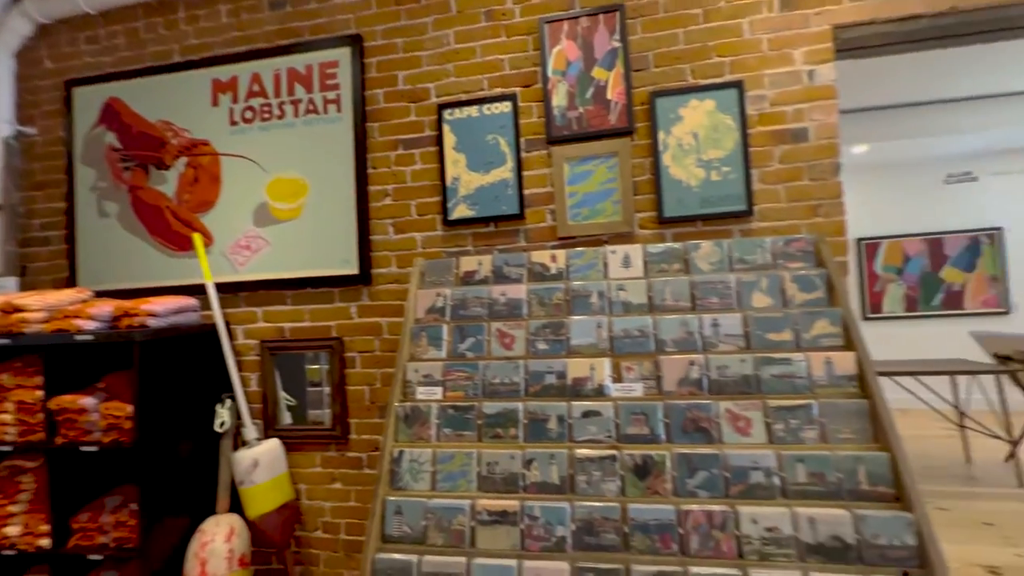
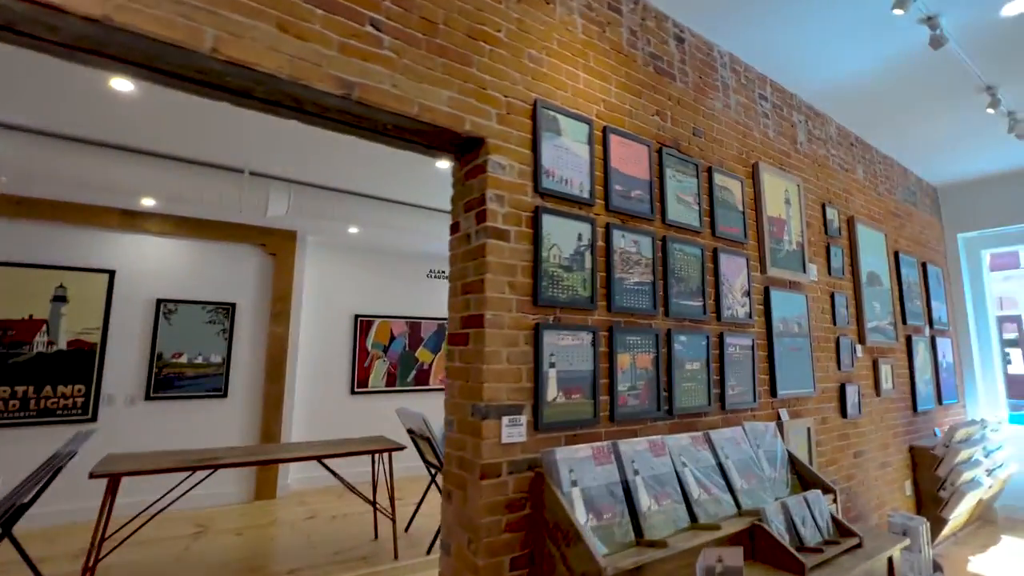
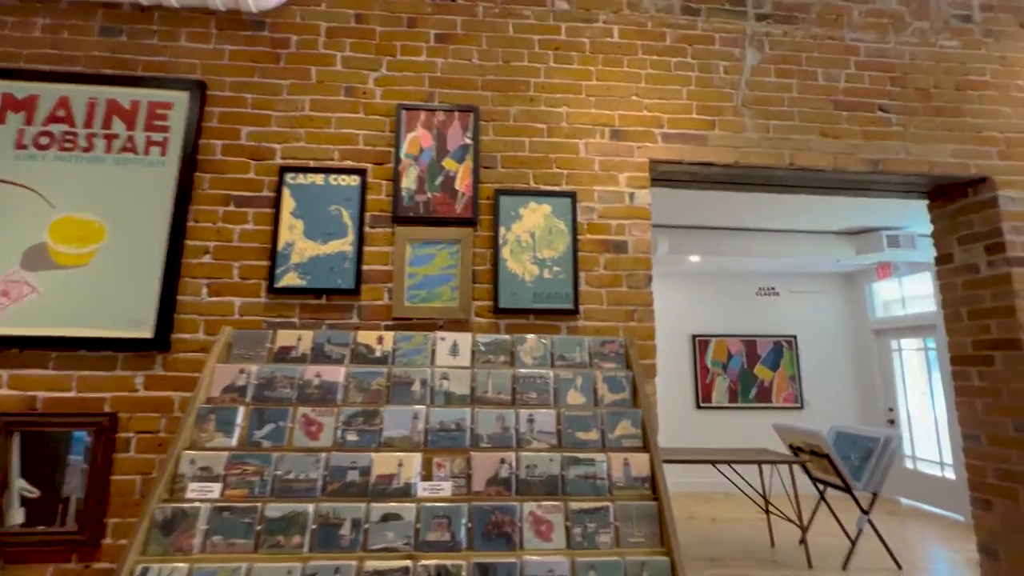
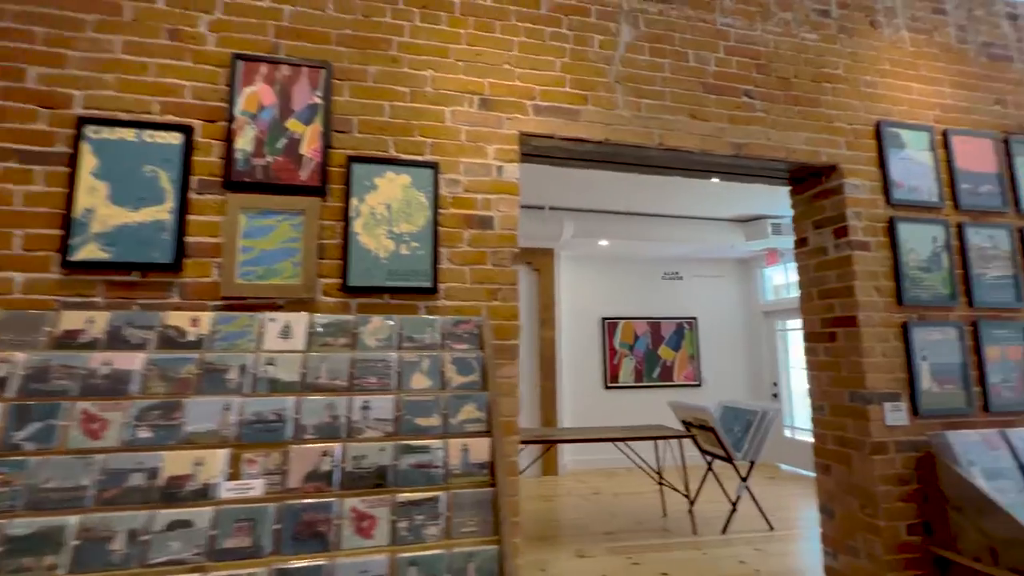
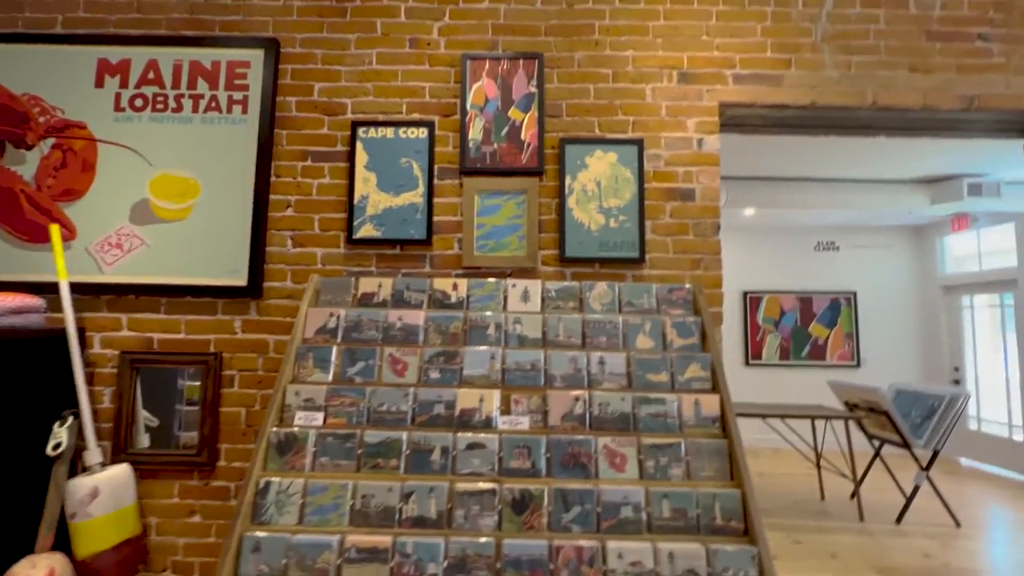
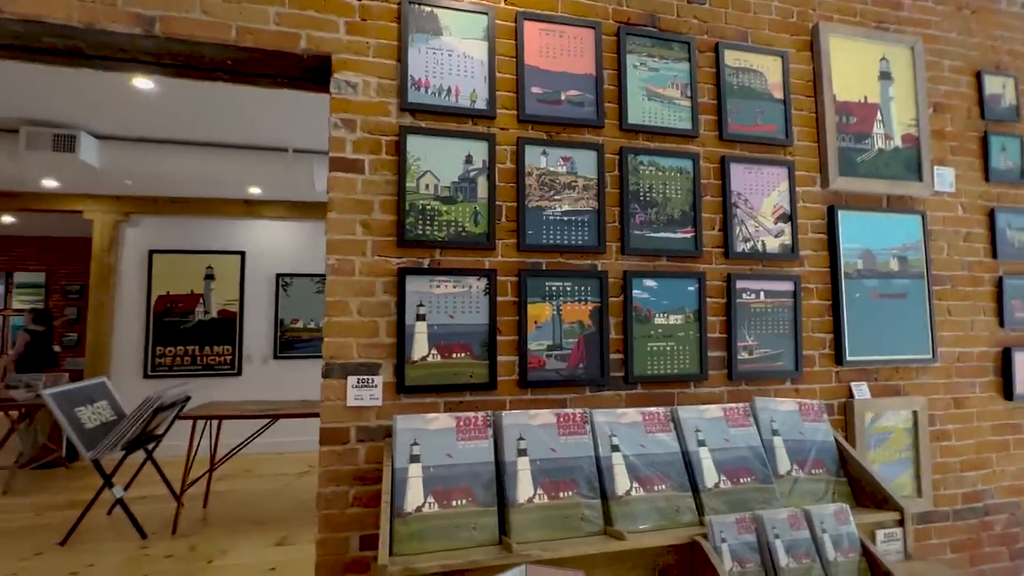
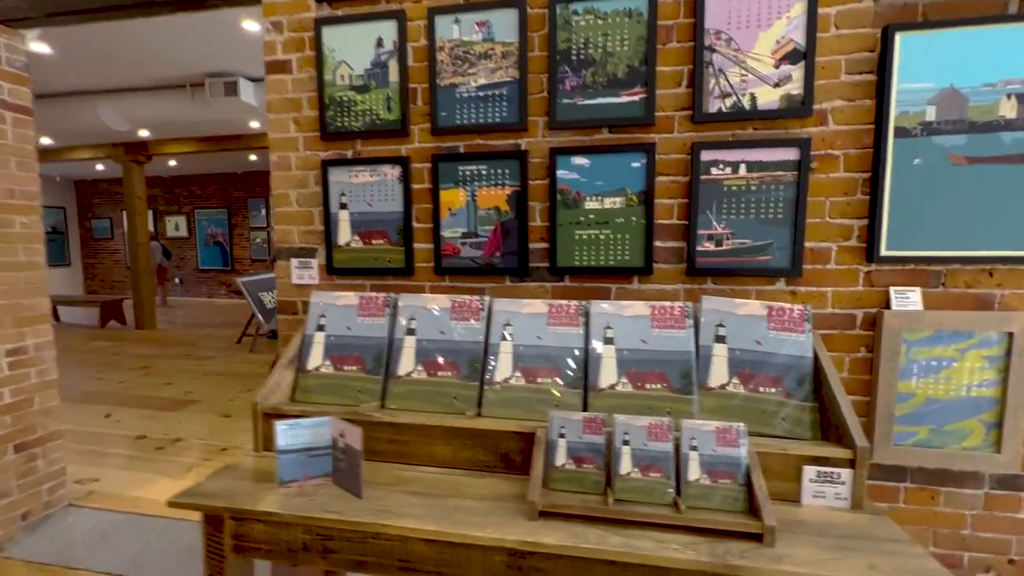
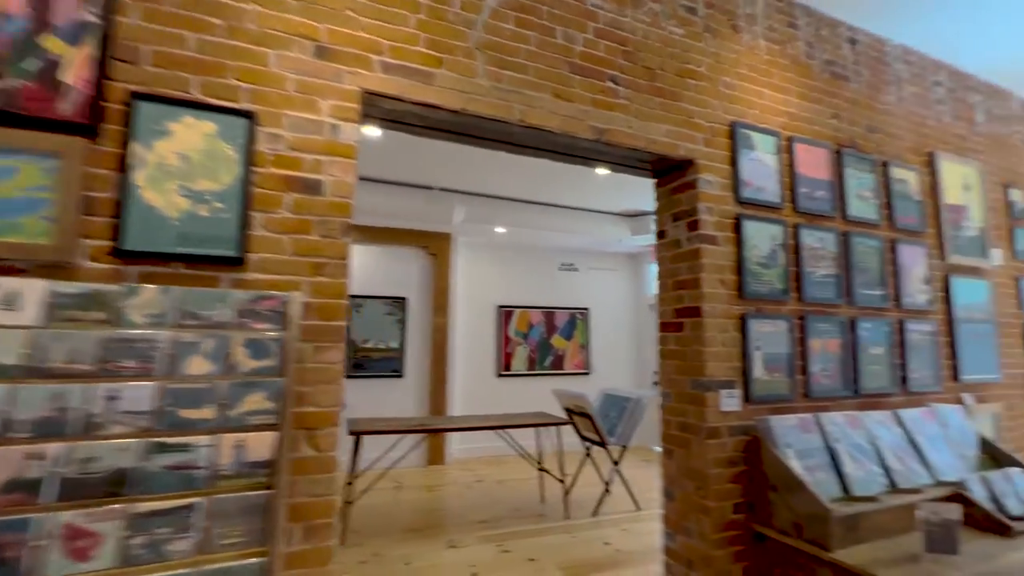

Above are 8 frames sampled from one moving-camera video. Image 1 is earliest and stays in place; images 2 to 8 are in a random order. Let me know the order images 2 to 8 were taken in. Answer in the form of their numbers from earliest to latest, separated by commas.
5, 3, 4, 8, 2, 6, 7
